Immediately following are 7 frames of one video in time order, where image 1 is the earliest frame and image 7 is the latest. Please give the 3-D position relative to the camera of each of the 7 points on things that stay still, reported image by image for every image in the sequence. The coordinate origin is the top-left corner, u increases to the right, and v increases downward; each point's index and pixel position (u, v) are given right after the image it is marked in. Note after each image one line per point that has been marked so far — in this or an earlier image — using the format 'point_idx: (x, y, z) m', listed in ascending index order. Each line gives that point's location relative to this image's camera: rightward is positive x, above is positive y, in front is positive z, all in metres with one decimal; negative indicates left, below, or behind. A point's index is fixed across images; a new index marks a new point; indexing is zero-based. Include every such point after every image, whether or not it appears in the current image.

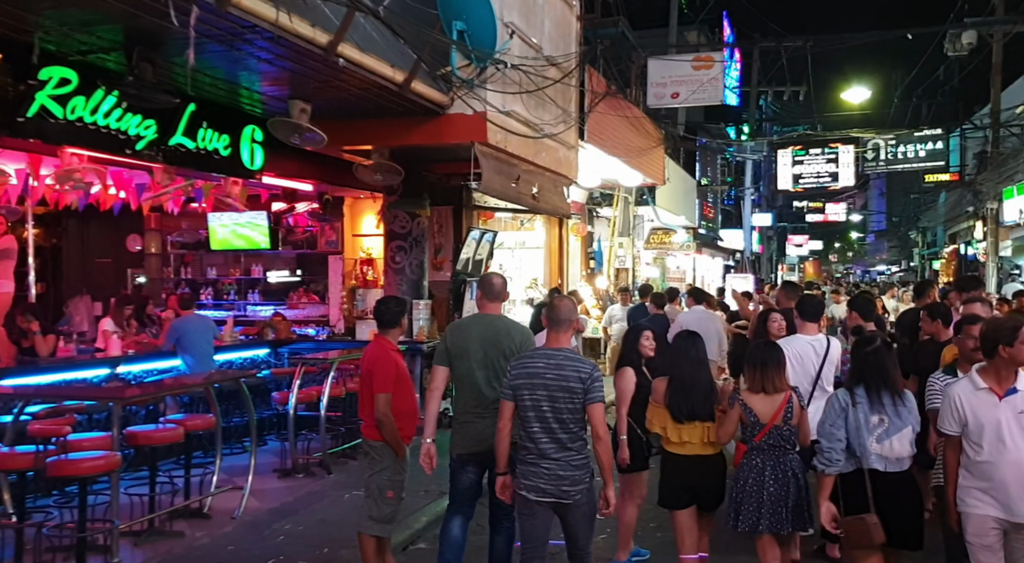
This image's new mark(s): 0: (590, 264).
0: (+1.5, +0.3, +14.9) m
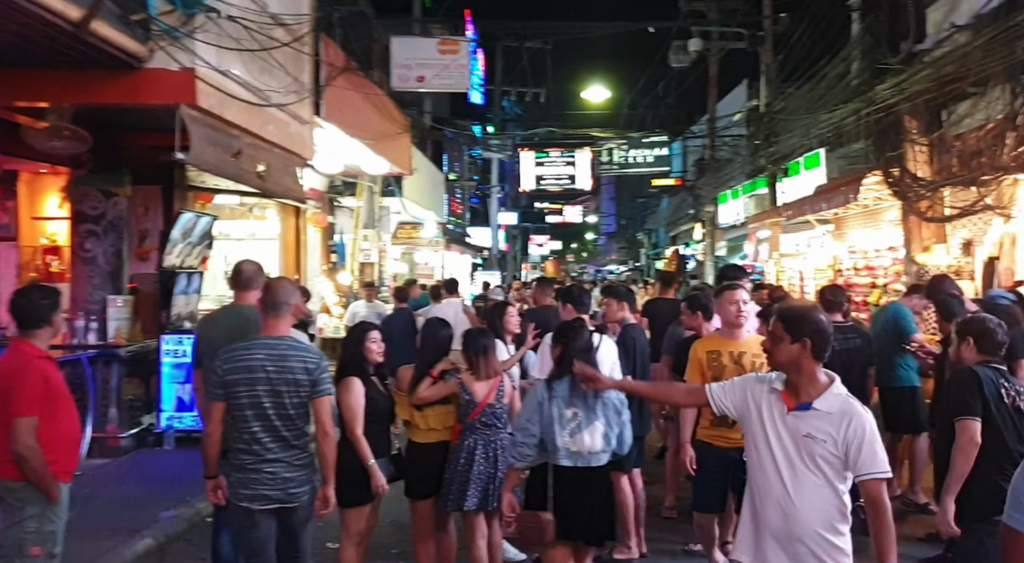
0: (-3.3, +0.4, +13.8) m
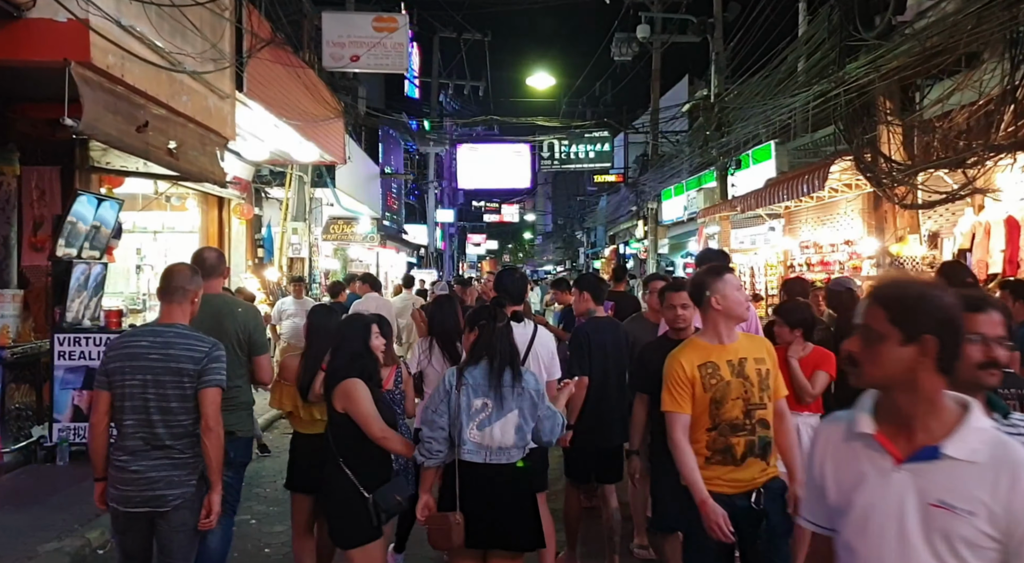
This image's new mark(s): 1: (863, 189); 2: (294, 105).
0: (-4.2, +0.5, +12.7) m
1: (+4.6, +1.2, +10.0) m
2: (-2.8, +2.2, +9.7) m
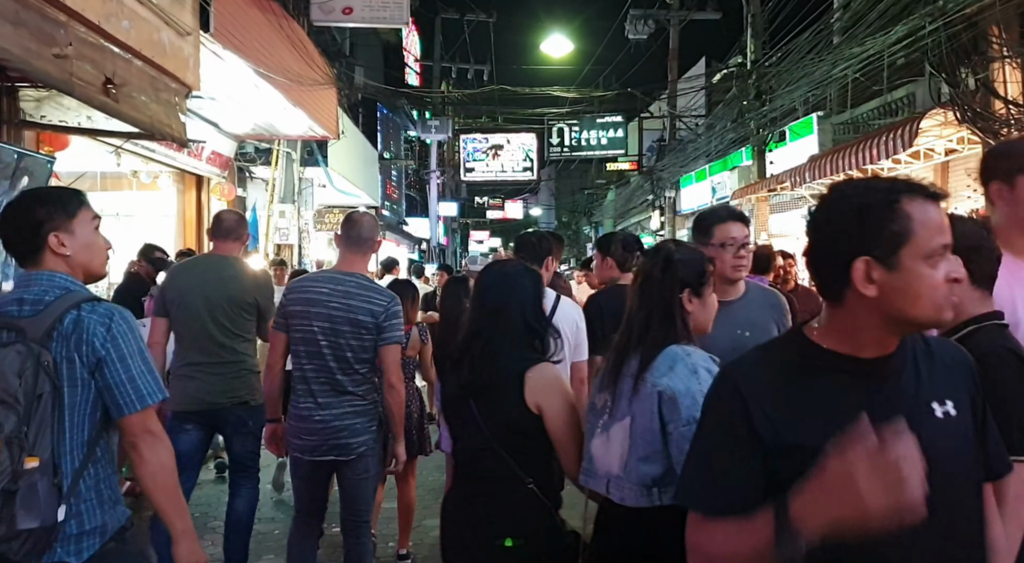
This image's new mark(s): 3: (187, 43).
0: (-4.0, +0.6, +11.4) m
1: (+4.8, +1.4, +8.7) m
2: (-2.6, +2.4, +8.4) m
3: (-2.7, +1.9, +6.3) m
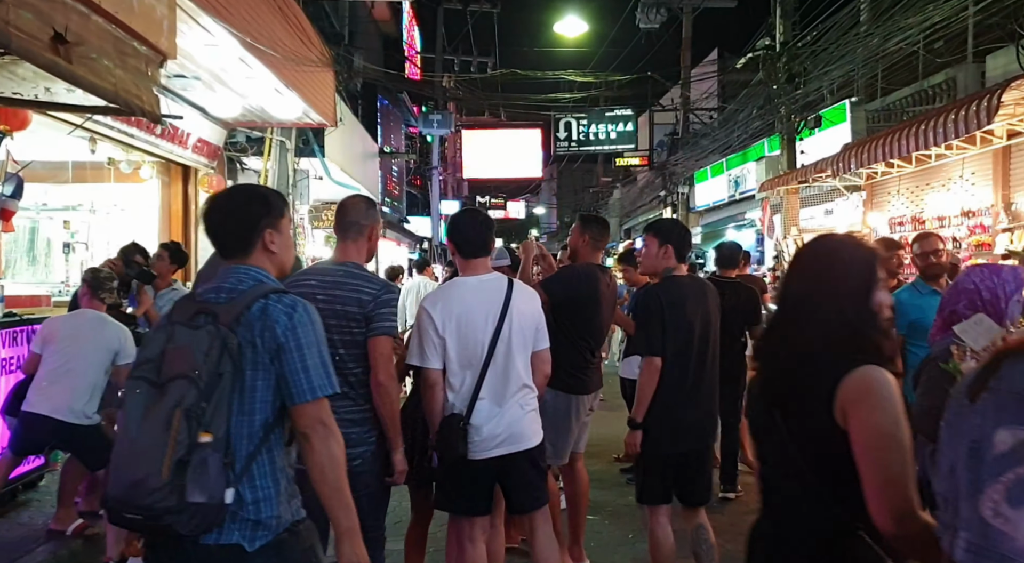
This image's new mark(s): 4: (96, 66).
0: (-3.9, +0.6, +10.6) m
1: (+4.9, +1.4, +7.9) m
2: (-2.4, +2.4, +7.5) m
3: (-2.5, +2.0, +5.5) m
4: (-2.5, +1.3, +4.6) m
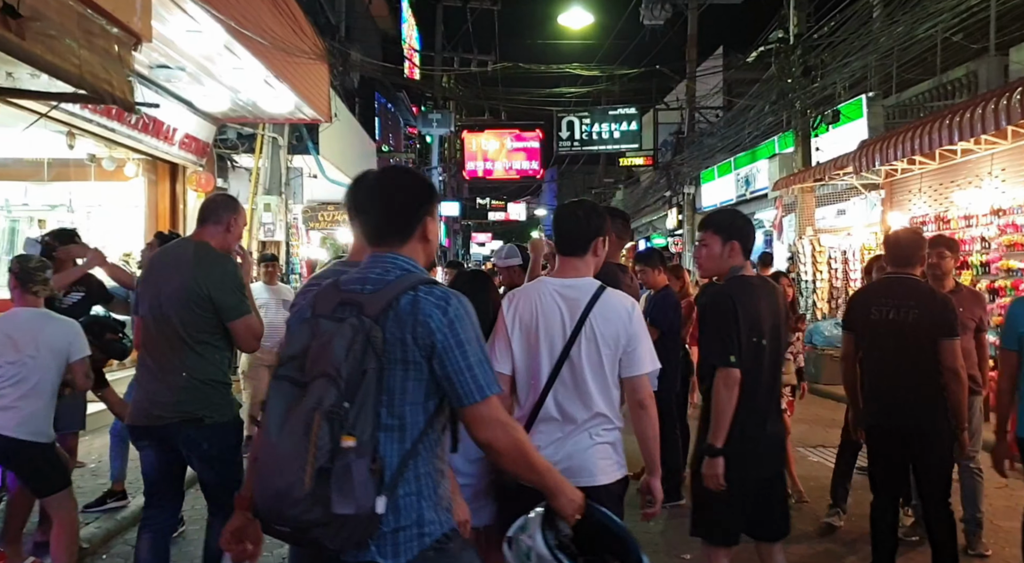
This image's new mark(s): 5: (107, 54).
0: (-3.8, +0.6, +10.1) m
1: (+5.0, +1.4, +7.4) m
2: (-2.4, +2.4, +7.1) m
3: (-2.5, +2.0, +5.0) m
4: (-2.5, +1.3, +4.1) m
5: (-2.5, +1.4, +4.6) m
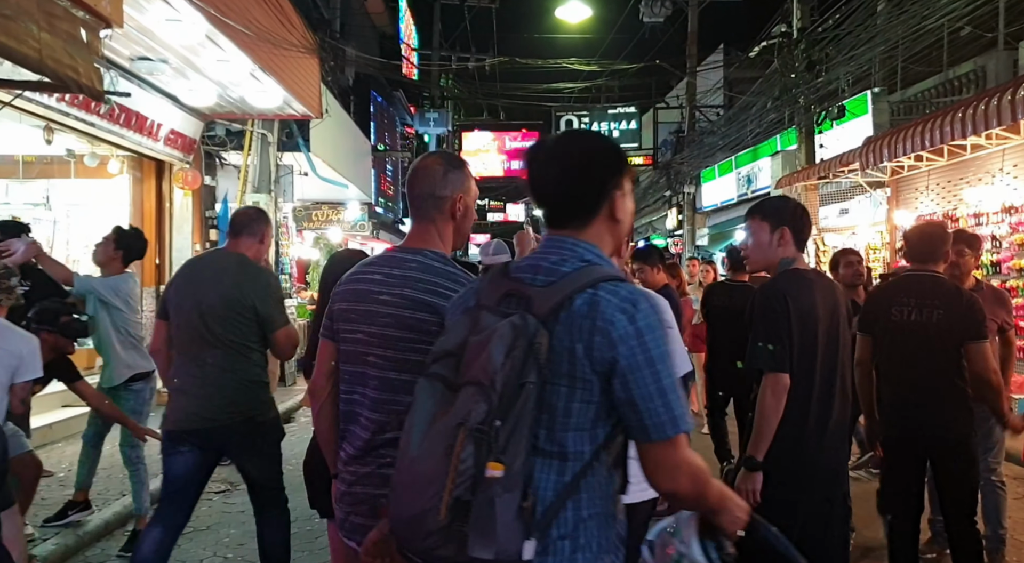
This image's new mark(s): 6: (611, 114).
0: (-3.9, +0.6, +9.8) m
1: (+4.9, +1.4, +7.1) m
2: (-2.4, +2.4, +6.8) m
3: (-2.5, +2.0, +4.7) m
4: (-2.5, +1.3, +3.9) m
5: (-2.5, +1.4, +4.4) m
6: (+2.4, +4.2, +18.9) m
